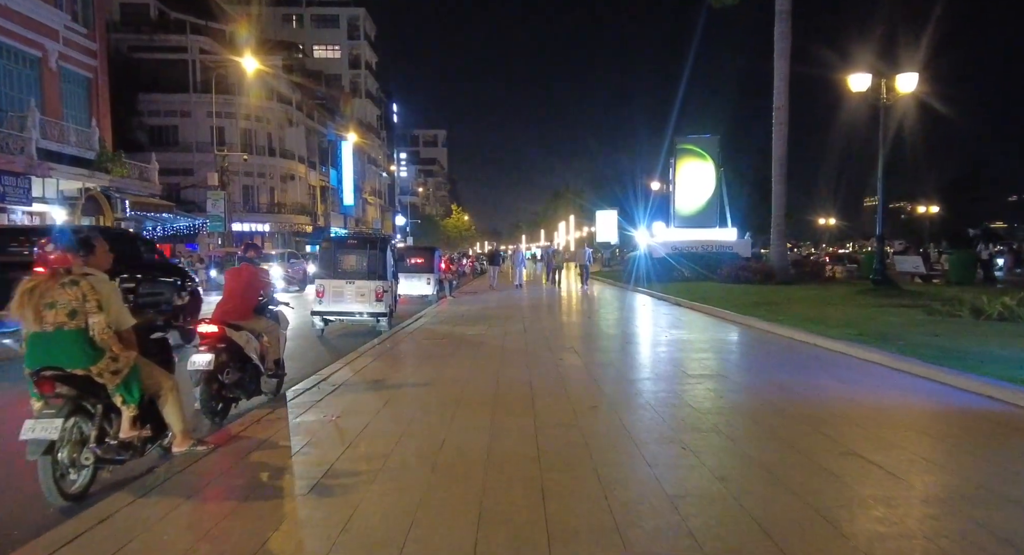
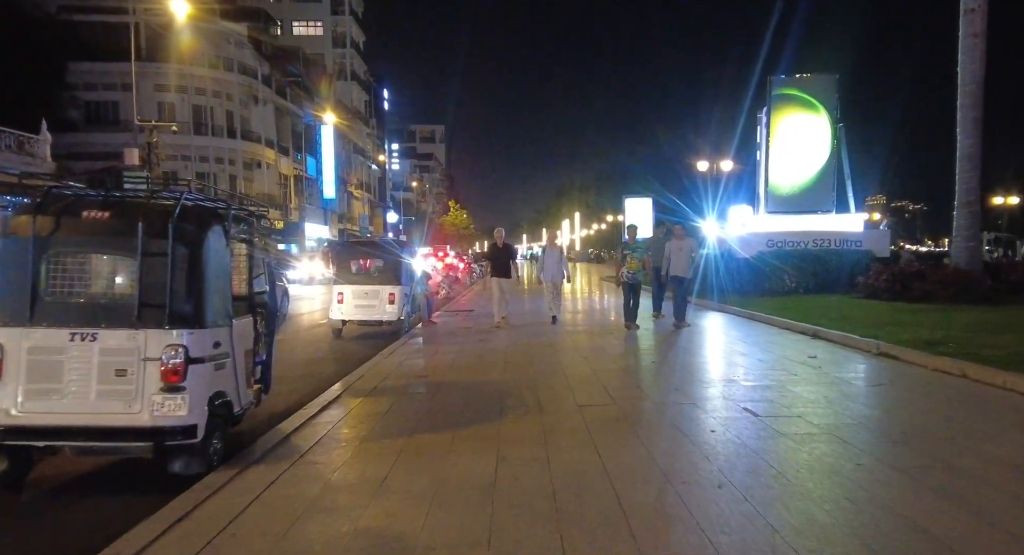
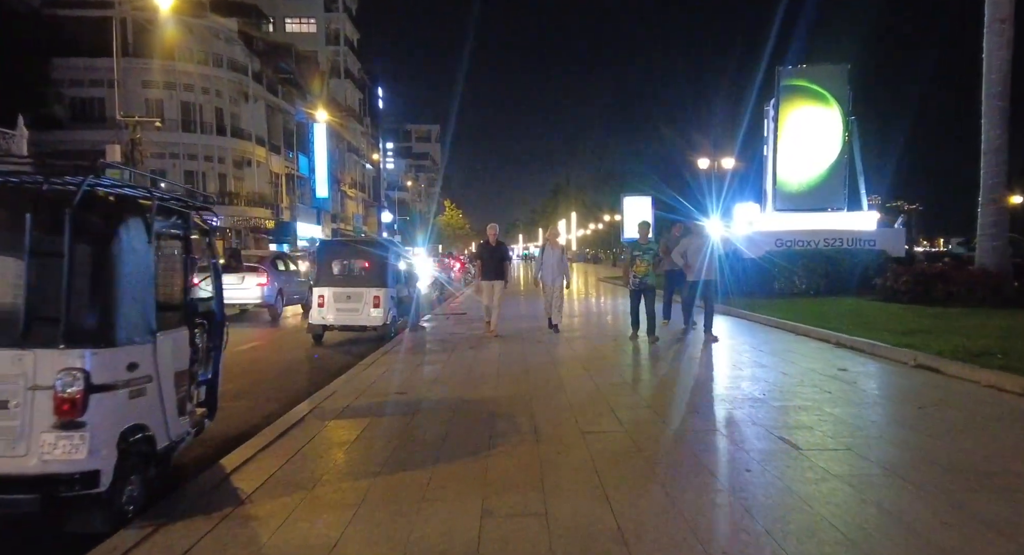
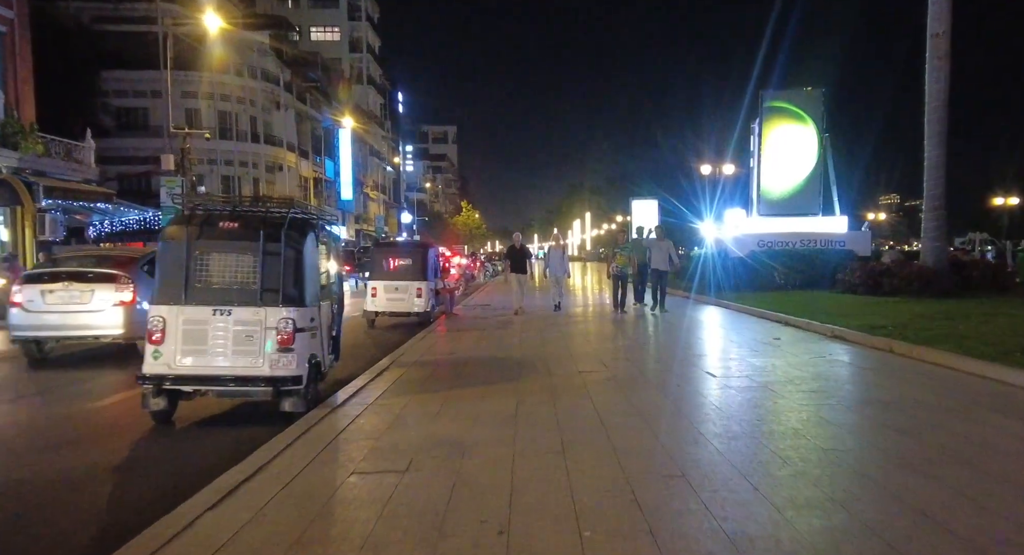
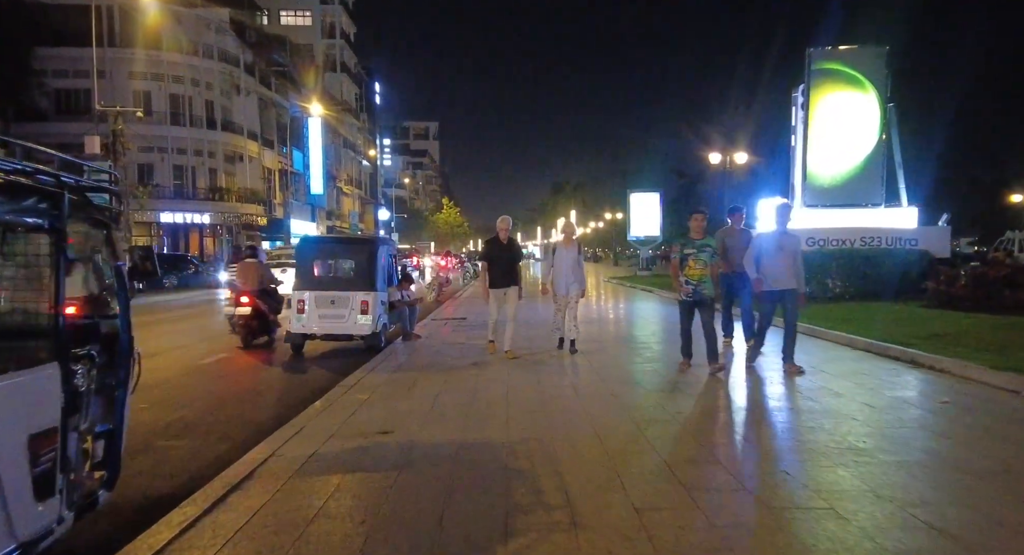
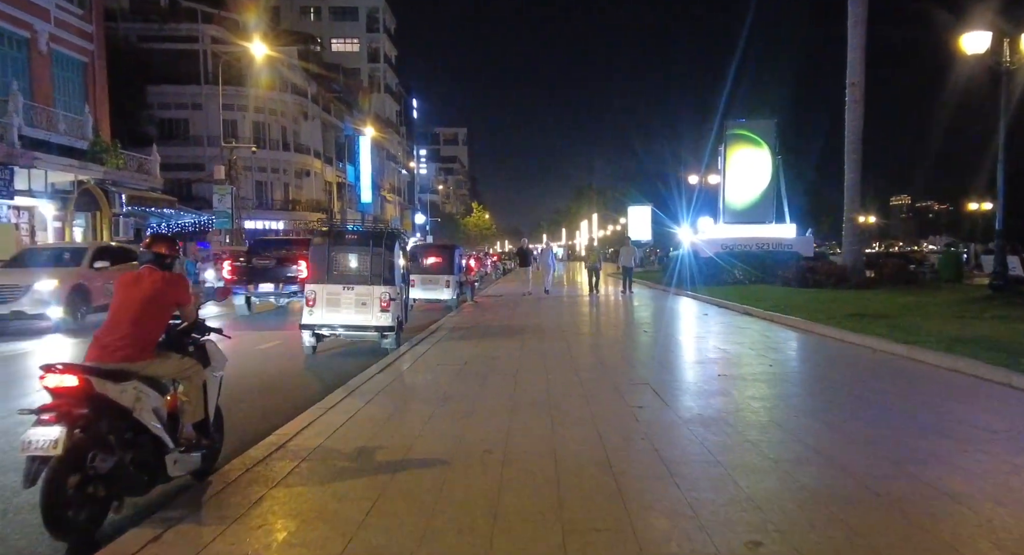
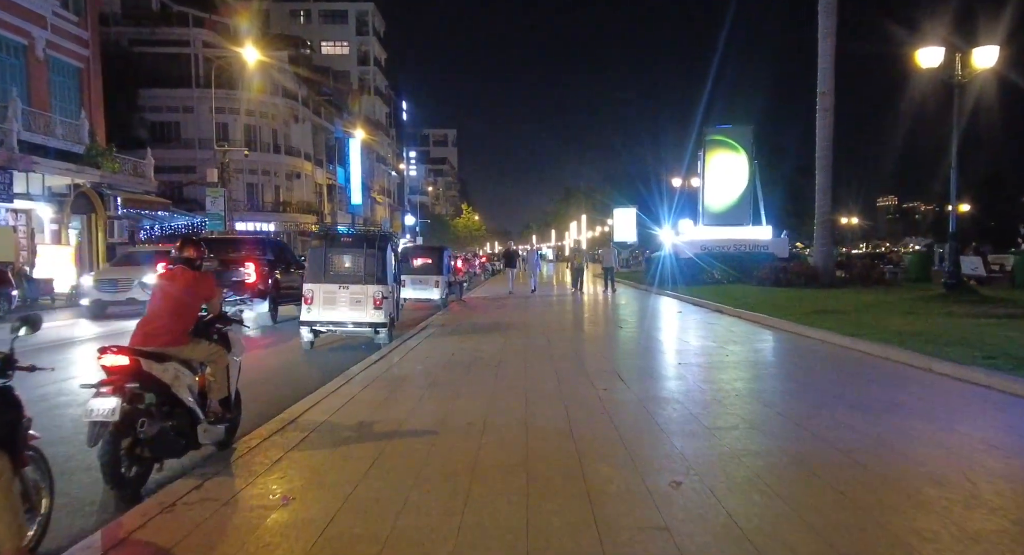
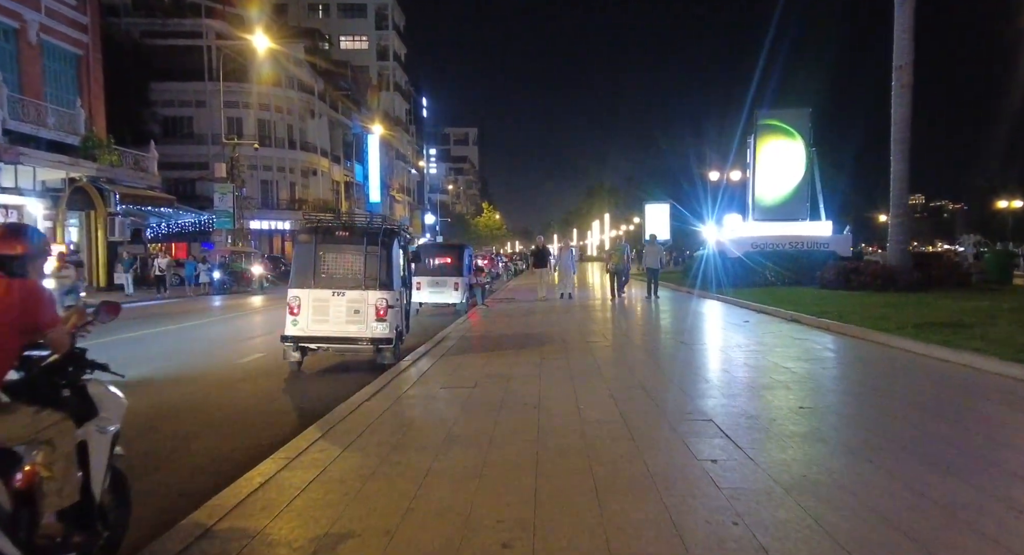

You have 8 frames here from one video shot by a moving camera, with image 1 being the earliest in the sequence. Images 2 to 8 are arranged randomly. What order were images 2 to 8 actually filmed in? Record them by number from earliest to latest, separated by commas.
7, 6, 8, 4, 2, 3, 5
